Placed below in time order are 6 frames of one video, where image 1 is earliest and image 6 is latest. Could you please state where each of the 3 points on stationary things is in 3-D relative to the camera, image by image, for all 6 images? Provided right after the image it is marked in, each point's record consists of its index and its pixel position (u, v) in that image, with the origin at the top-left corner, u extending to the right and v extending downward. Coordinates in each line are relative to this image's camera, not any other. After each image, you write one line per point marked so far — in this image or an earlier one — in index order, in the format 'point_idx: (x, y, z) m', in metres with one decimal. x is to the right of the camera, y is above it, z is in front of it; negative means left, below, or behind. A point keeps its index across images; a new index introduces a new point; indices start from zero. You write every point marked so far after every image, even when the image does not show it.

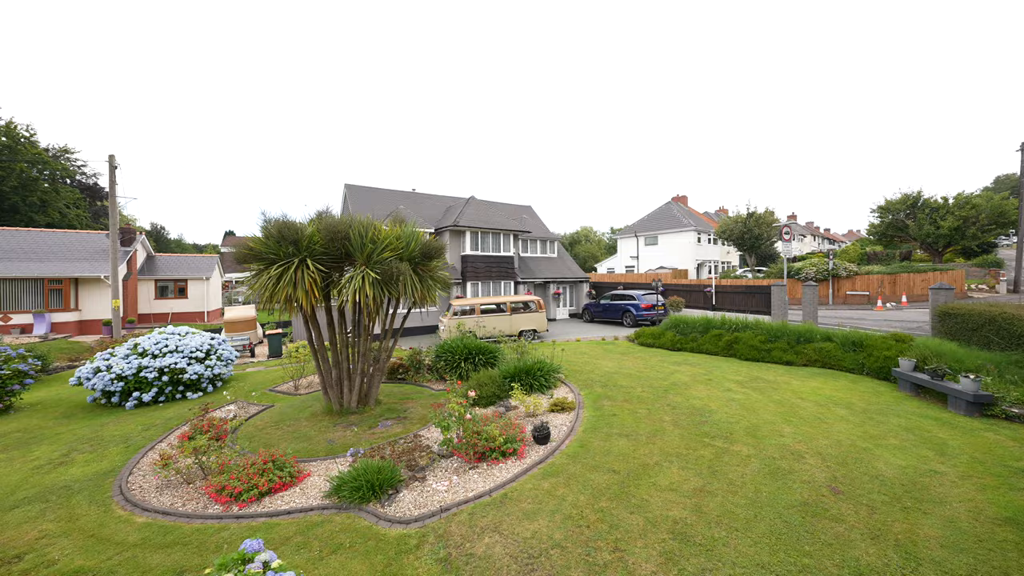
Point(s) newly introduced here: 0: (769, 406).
0: (+5.1, -2.4, +6.8) m
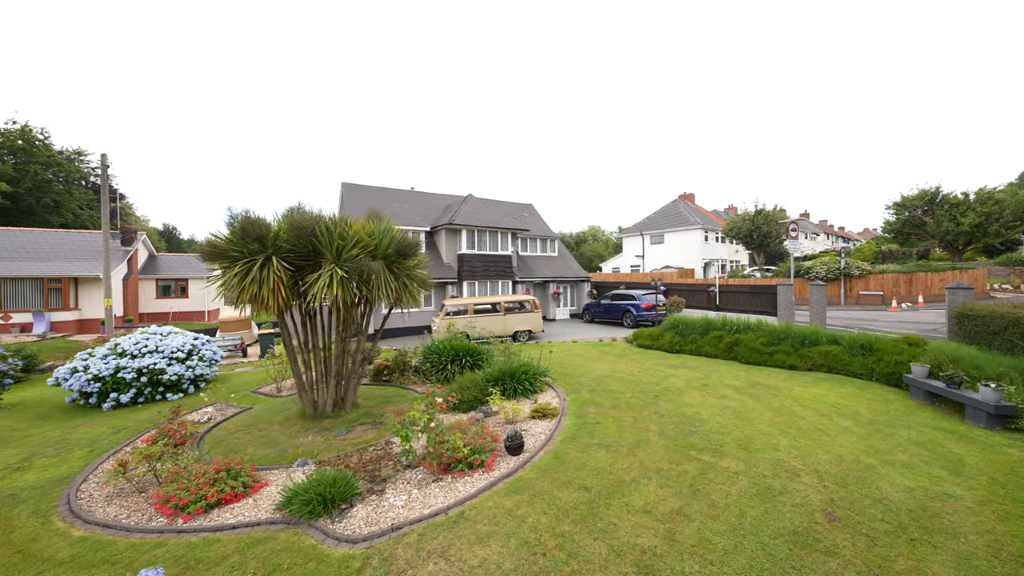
0: (+4.7, -2.3, +6.3) m
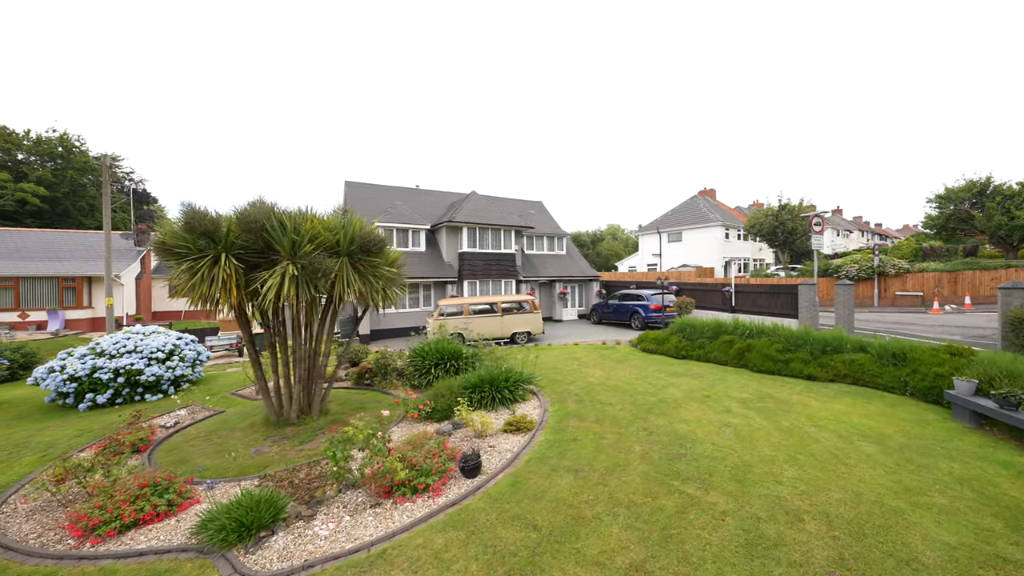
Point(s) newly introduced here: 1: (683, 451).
0: (+4.1, -2.3, +5.4) m
1: (+2.5, -2.4, +5.0) m
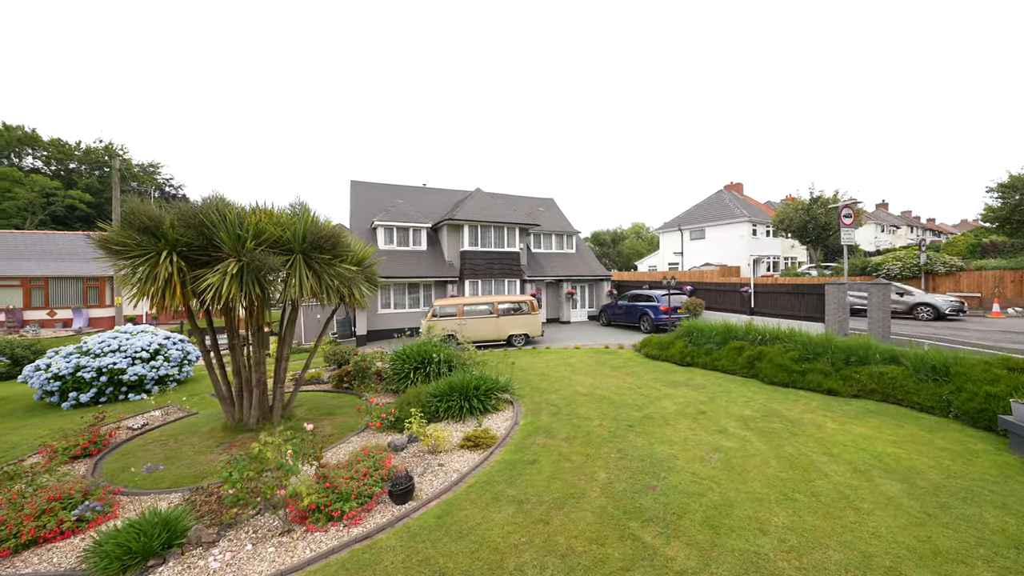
0: (+3.4, -2.3, +4.4) m
1: (+1.7, -2.4, +4.2) m
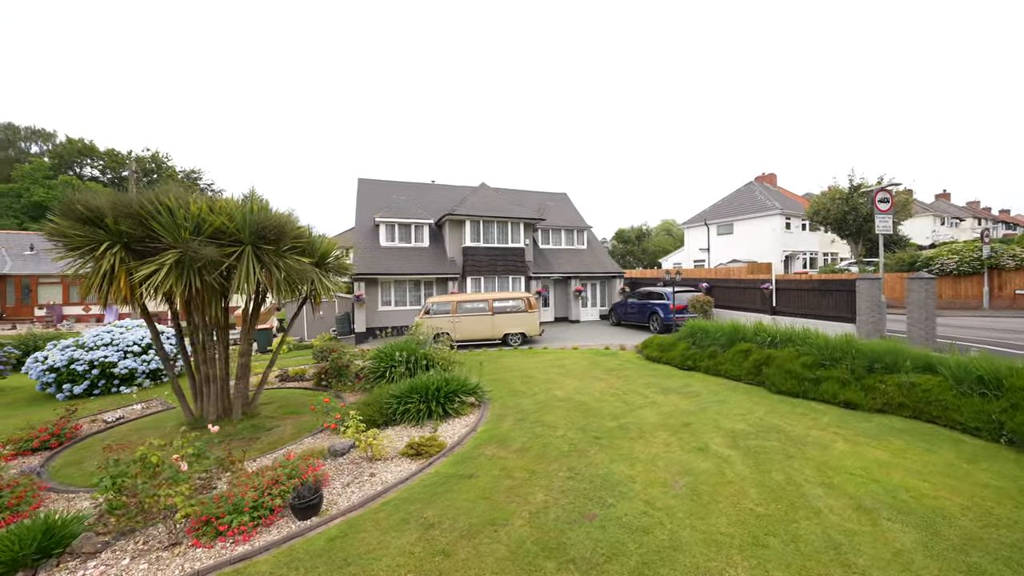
0: (+2.5, -2.2, +3.6) m
1: (+0.9, -2.3, +3.5) m
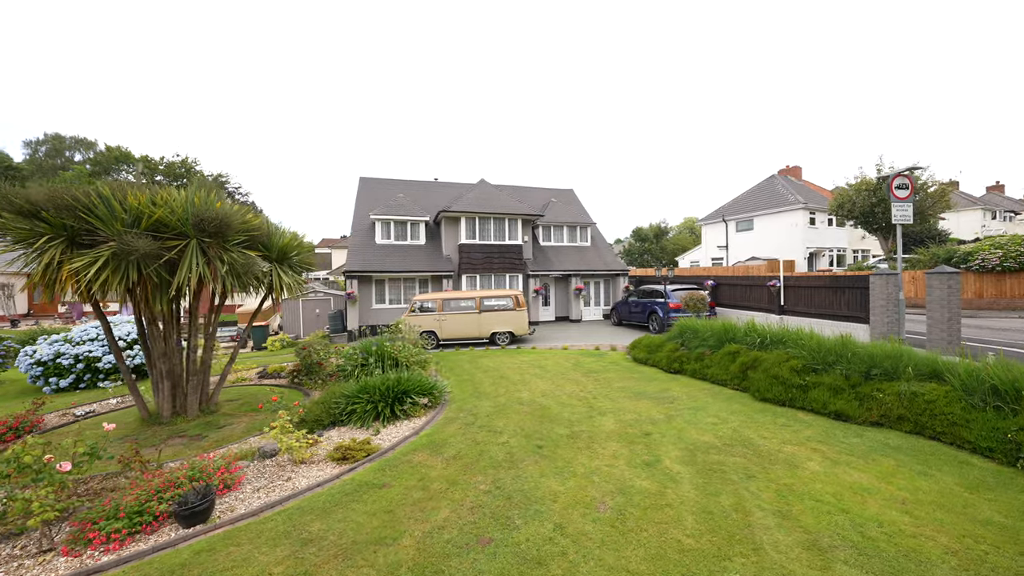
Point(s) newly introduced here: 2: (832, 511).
0: (+1.5, -2.1, +3.1) m
1: (-0.1, -2.2, +3.0) m
2: (+3.0, -2.1, +3.2) m
